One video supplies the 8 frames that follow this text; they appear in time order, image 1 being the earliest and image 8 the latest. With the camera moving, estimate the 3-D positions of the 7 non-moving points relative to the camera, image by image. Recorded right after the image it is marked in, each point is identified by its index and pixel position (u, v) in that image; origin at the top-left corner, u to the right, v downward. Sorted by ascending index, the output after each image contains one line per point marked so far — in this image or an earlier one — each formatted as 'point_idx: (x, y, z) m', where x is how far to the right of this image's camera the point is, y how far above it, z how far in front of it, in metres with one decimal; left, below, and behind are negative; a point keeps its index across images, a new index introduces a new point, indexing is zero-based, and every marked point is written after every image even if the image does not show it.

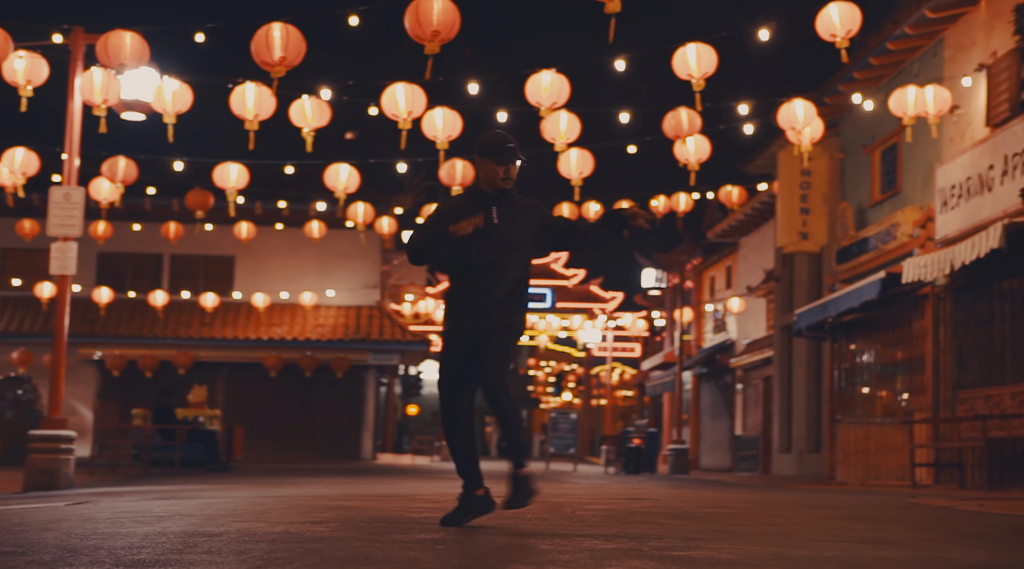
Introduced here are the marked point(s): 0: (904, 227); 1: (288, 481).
0: (+5.4, +0.8, +18.2) m
1: (-3.0, -2.6, +17.7) m
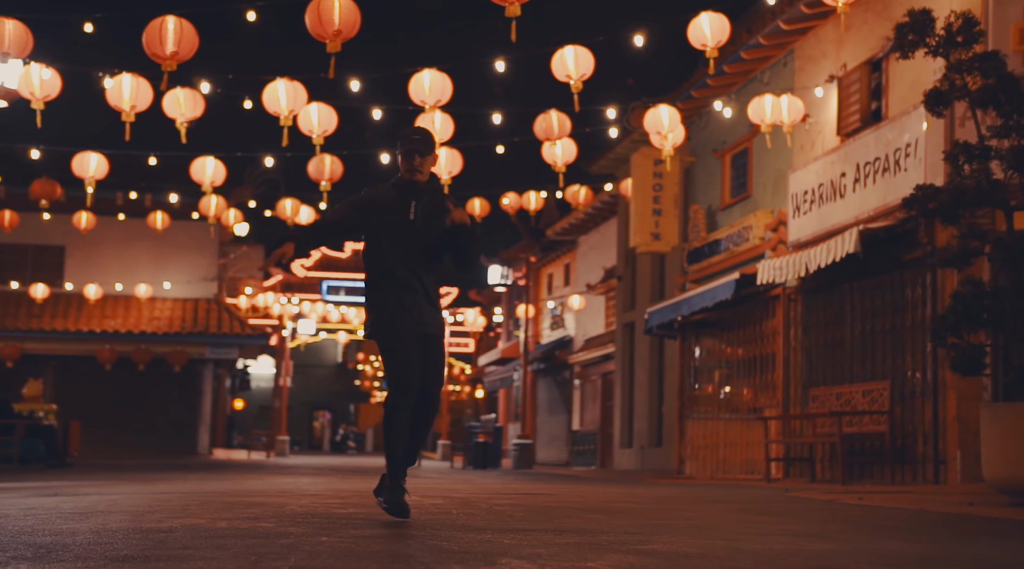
0: (+3.4, +0.8, +18.8) m
1: (-4.9, -2.5, +17.4) m
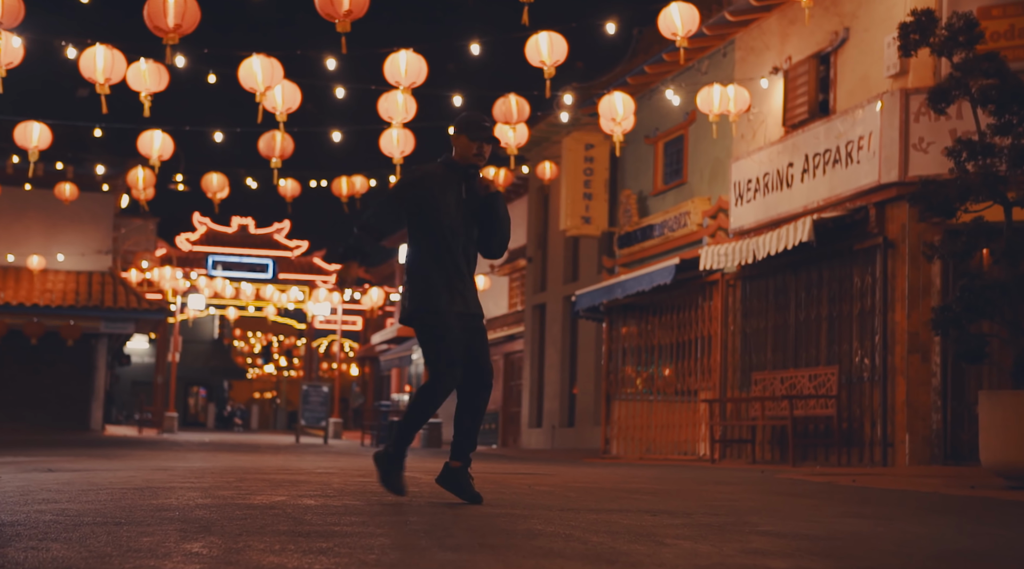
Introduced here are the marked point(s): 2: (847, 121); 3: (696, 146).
0: (+2.5, +1.0, +19.2) m
1: (-5.7, -2.1, +17.1) m
2: (+3.8, +1.9, +15.5) m
3: (+2.6, +2.1, +19.9) m
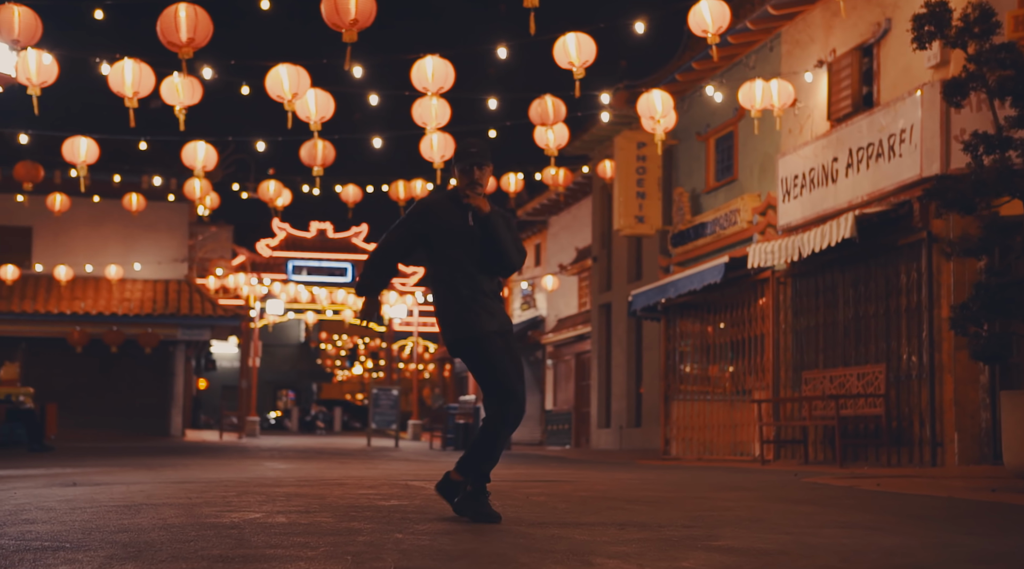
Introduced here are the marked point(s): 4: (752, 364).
0: (+3.2, +1.0, +19.0) m
1: (-5.0, -2.3, +17.3) m
2: (+4.3, +2.0, +15.2) m
3: (+3.4, +2.1, +19.6) m
4: (+3.2, -1.1, +18.0) m
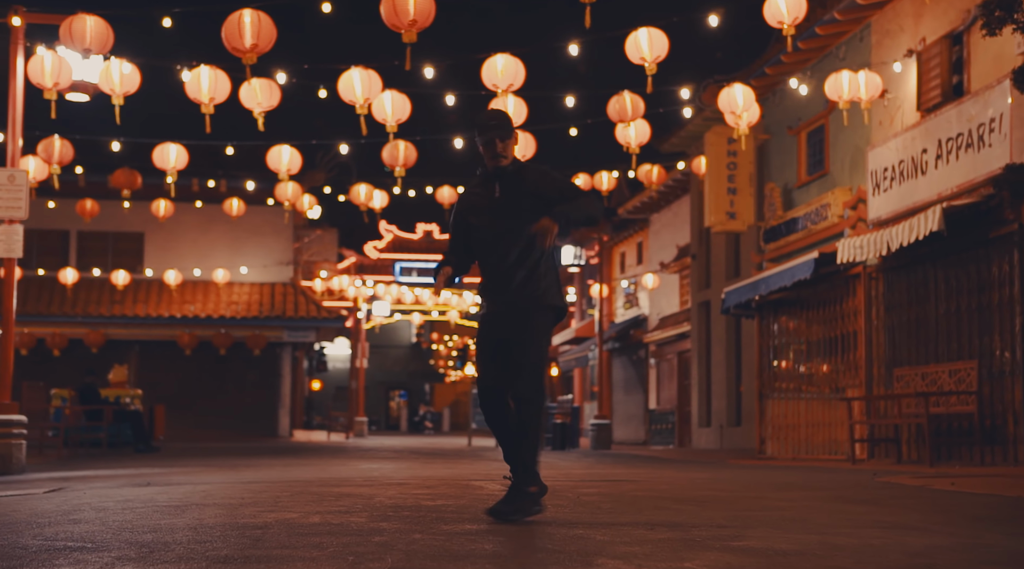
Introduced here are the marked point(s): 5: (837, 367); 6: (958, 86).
0: (+4.5, +1.1, +18.6) m
1: (-3.8, -2.3, +17.6) m
2: (+5.2, +2.0, +14.8) m
3: (+4.7, +2.2, +19.3) m
4: (+4.4, -1.0, +17.7) m
5: (+4.4, -1.1, +17.9) m
6: (+5.5, +2.4, +16.2) m
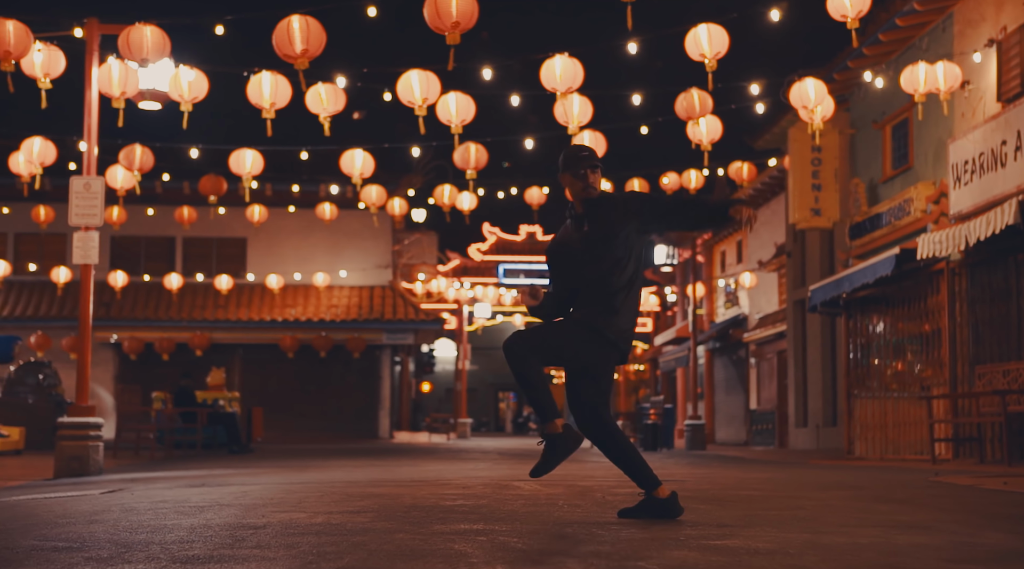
0: (+5.6, +1.1, +18.2) m
1: (-2.7, -2.4, +17.9) m
2: (+6.0, +2.1, +14.3) m
3: (+5.8, +2.2, +18.8) m
4: (+5.5, -1.0, +17.3) m
5: (+5.5, -1.1, +17.5) m
6: (+6.4, +2.5, +15.7) m
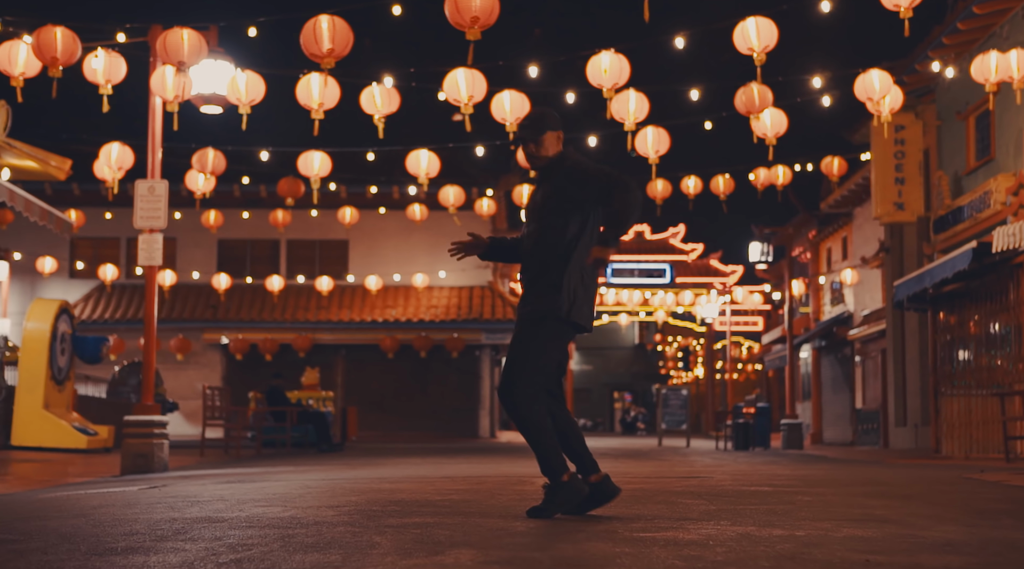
0: (+6.6, +1.2, +17.7) m
1: (-1.7, -2.4, +18.0) m
2: (+6.7, +2.2, +13.8) m
3: (+6.9, +2.3, +18.3) m
4: (+6.4, -0.9, +16.8) m
5: (+6.4, -1.0, +17.1) m
6: (+7.1, +2.6, +15.1) m
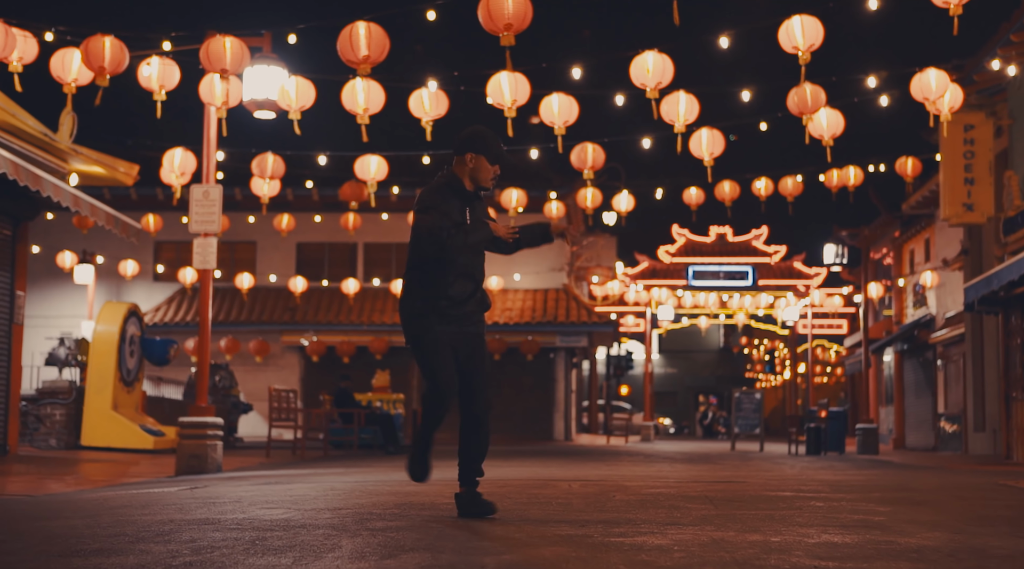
0: (+7.4, +1.2, +17.3) m
1: (-0.9, -2.4, +18.1) m
2: (+7.3, +2.1, +13.4) m
3: (+7.7, +2.2, +17.9) m
4: (+7.2, -0.9, +16.4) m
5: (+7.2, -1.0, +16.6) m
6: (+7.8, +2.5, +14.7) m
